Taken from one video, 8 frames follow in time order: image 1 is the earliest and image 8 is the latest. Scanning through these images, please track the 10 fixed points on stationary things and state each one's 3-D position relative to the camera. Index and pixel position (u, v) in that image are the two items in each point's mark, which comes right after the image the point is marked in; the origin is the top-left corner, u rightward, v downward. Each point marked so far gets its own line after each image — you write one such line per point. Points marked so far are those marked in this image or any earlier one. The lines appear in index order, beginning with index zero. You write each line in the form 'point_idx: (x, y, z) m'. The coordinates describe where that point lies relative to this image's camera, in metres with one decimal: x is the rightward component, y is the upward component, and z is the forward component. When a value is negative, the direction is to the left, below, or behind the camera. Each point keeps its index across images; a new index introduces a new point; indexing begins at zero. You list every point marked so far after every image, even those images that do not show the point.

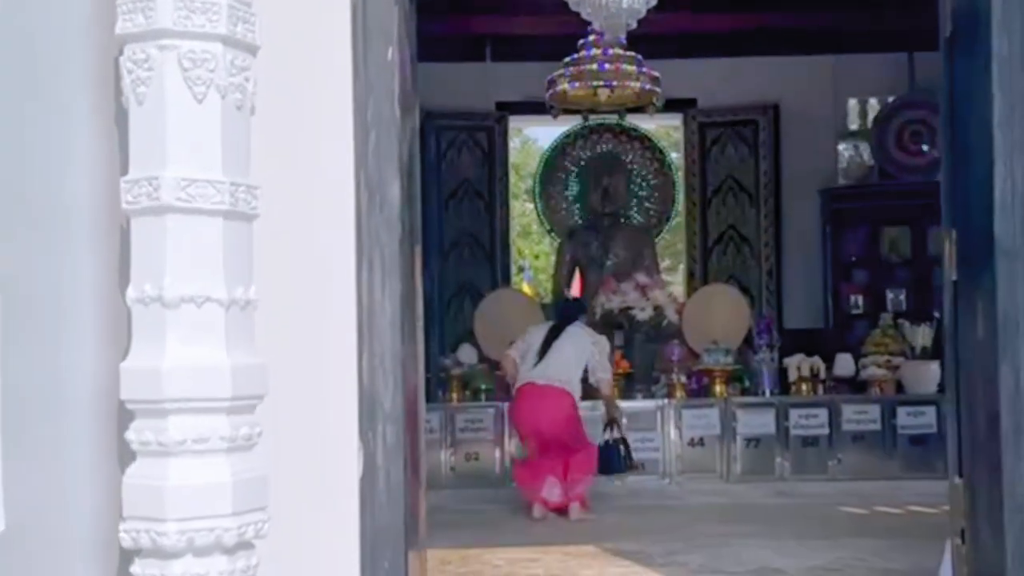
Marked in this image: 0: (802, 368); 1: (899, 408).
0: (+1.7, -0.5, +7.0) m
1: (+2.2, -0.7, +6.8) m
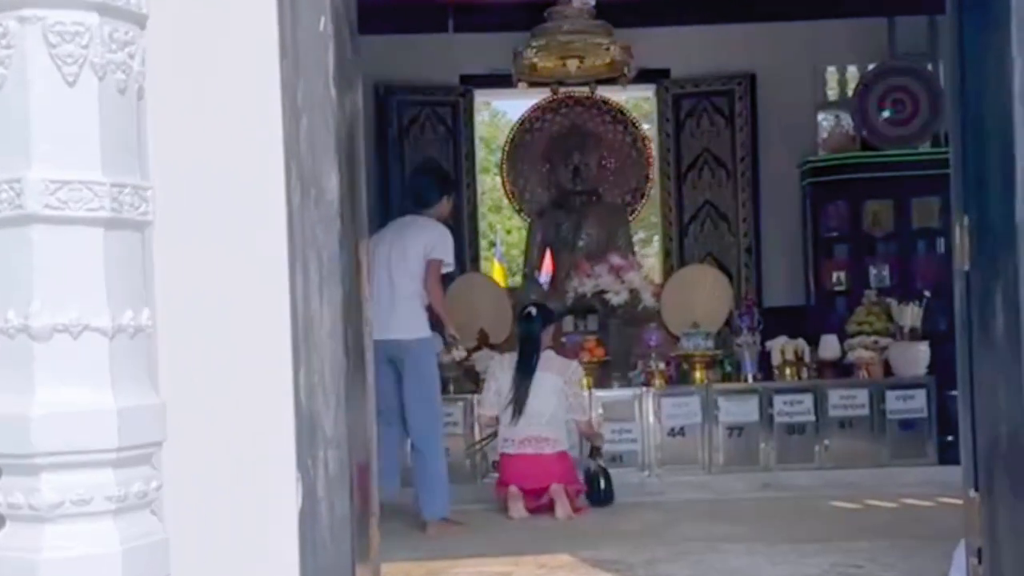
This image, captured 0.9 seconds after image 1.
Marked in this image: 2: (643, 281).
0: (+1.5, -0.3, +6.7) m
1: (+2.0, -0.6, +6.5) m
2: (+0.8, 0.0, +7.0) m
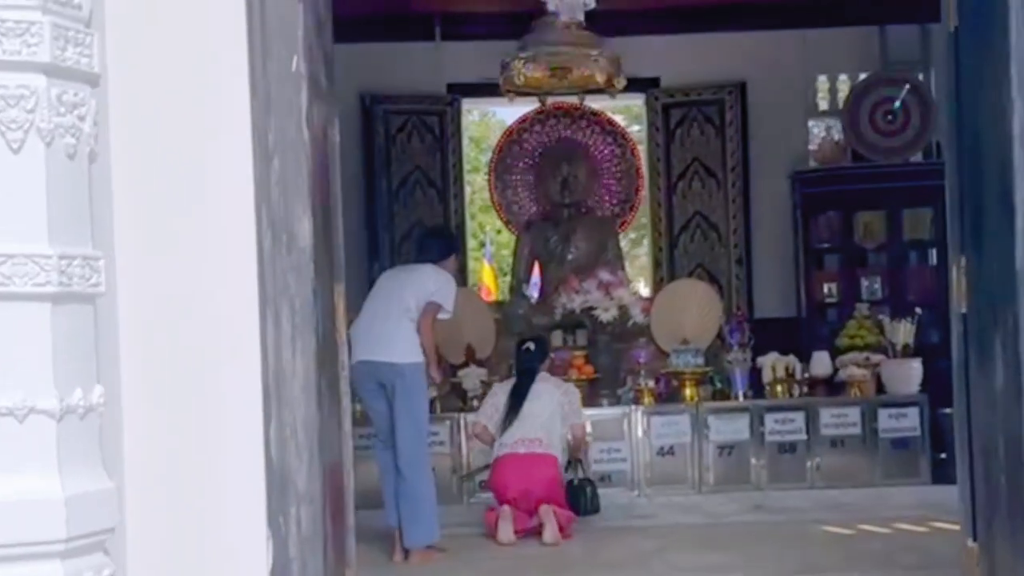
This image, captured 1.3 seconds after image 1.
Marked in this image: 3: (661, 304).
0: (+1.4, -0.4, +6.6) m
1: (+1.9, -0.6, +6.4) m
2: (+0.7, -0.1, +6.9) m
3: (+0.8, -0.1, +7.0) m
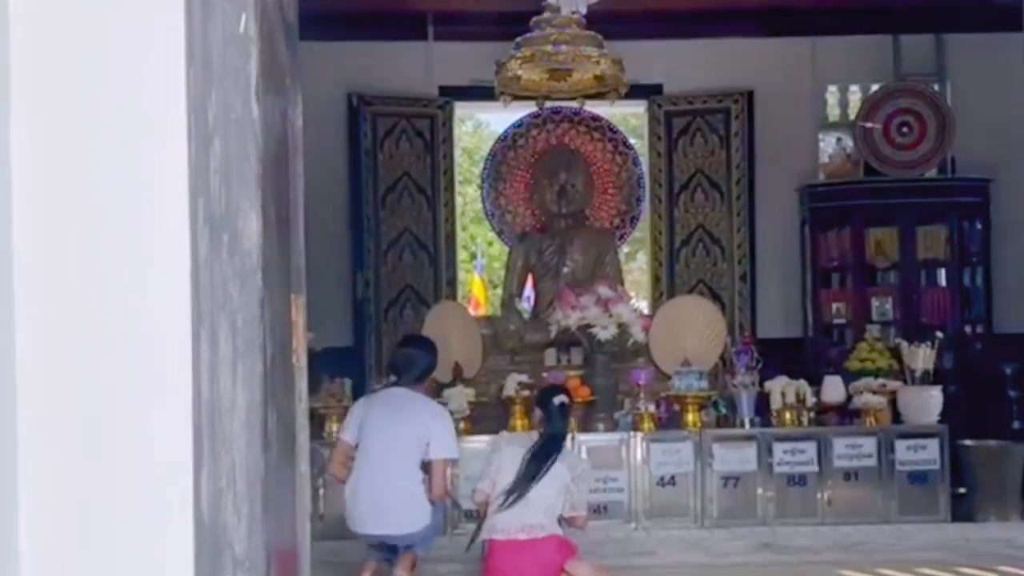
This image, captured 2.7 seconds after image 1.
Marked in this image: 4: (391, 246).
0: (+1.4, -0.5, +6.1) m
1: (+1.9, -0.8, +6.0) m
2: (+0.6, -0.1, +6.4) m
3: (+0.8, -0.2, +6.6) m
4: (-0.8, +0.3, +8.4) m
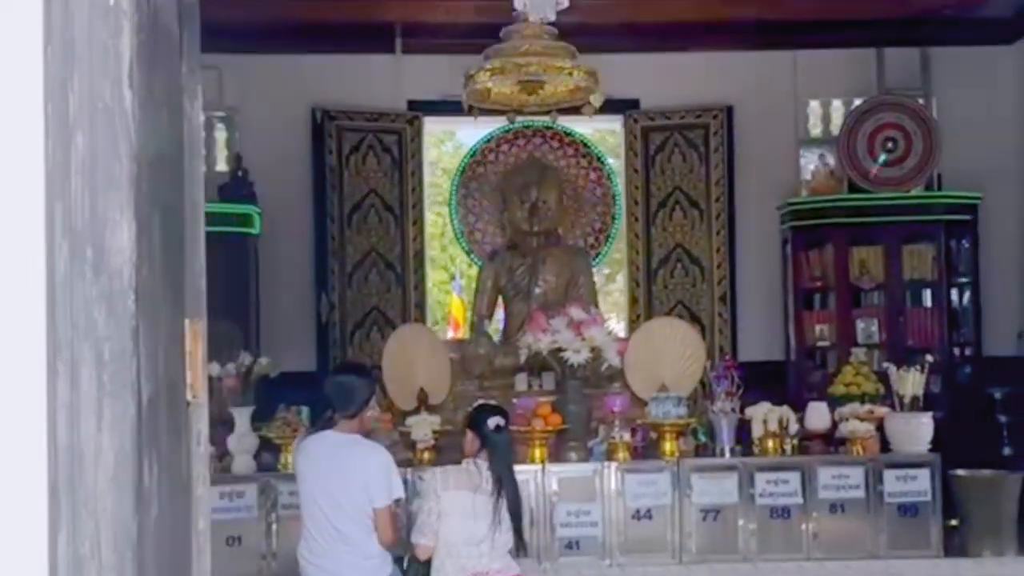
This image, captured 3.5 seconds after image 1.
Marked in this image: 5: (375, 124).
0: (+1.2, -0.6, +5.8) m
1: (+1.7, -0.8, +5.6) m
2: (+0.5, -0.3, +6.1) m
3: (+0.6, -0.3, +6.3) m
4: (-1.0, +0.1, +8.0) m
5: (-0.9, +1.1, +8.1) m
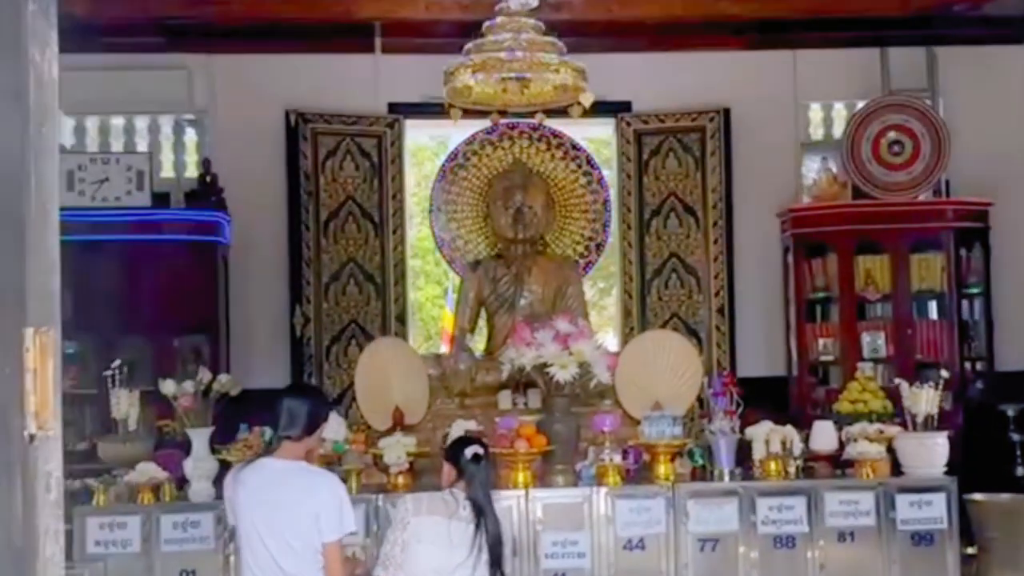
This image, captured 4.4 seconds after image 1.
0: (+1.1, -0.7, +5.4) m
1: (+1.7, -0.9, +5.2) m
2: (+0.4, -0.3, +5.7) m
3: (+0.5, -0.4, +5.8) m
4: (-1.1, +0.1, +7.6) m
5: (-1.0, +1.0, +7.7) m
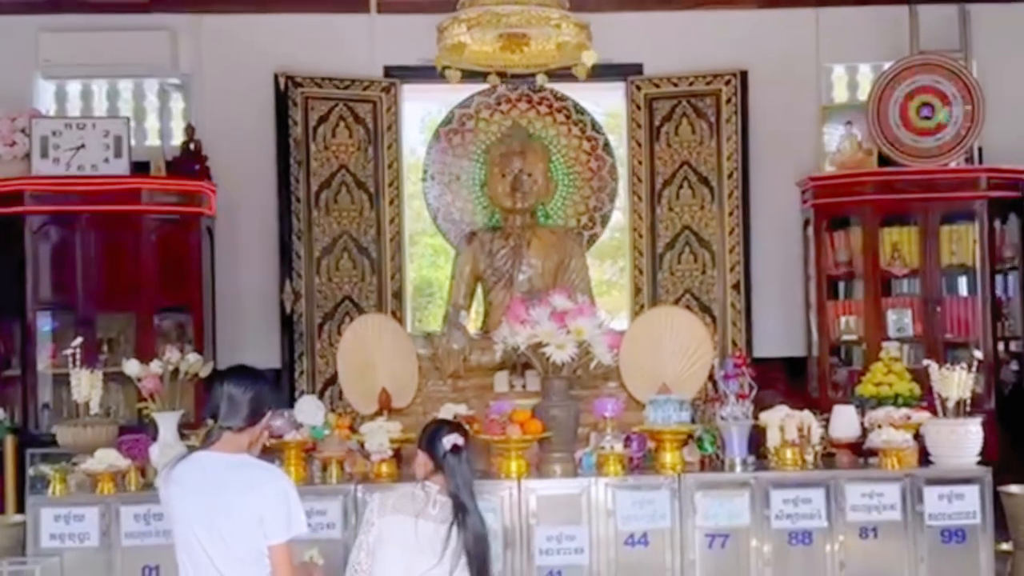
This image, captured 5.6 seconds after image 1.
0: (+1.1, -0.6, +4.9) m
1: (+1.6, -0.8, +4.8) m
2: (+0.4, -0.2, +5.2) m
3: (+0.5, -0.2, +5.4) m
4: (-1.1, +0.2, +7.2) m
5: (-1.0, +1.2, +7.2) m
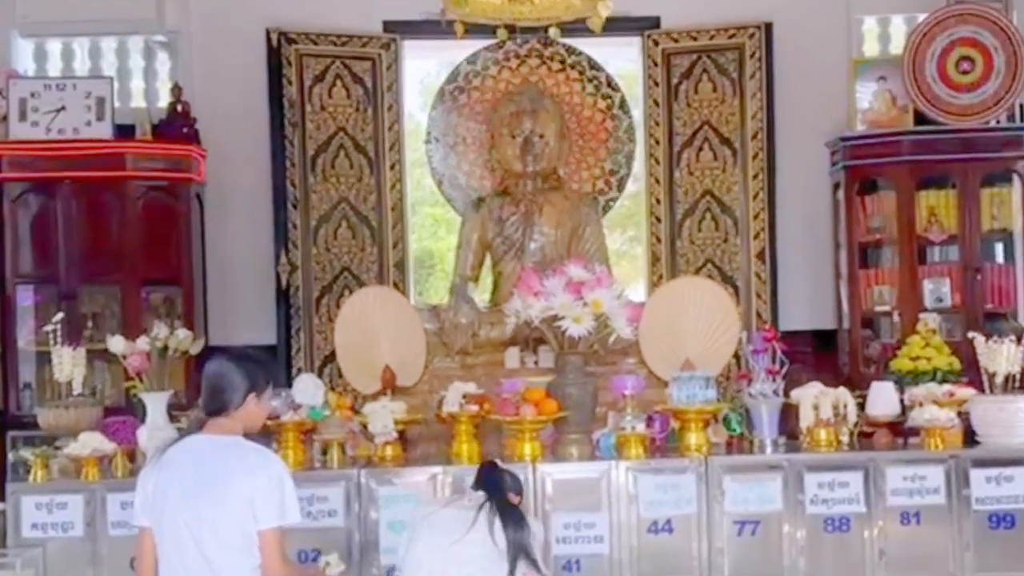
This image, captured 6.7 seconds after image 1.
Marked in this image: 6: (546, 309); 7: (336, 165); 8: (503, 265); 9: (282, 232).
0: (+1.2, -0.4, +4.6) m
1: (+1.7, -0.7, +4.4) m
2: (+0.4, -0.1, +4.9) m
3: (+0.6, -0.1, +5.1) m
4: (-1.0, +0.4, +6.8) m
5: (-0.9, +1.3, +6.8) m
6: (+0.1, -0.1, +4.8) m
7: (-1.0, +0.7, +6.9) m
8: (0.0, +0.1, +6.5) m
9: (-1.2, +0.3, +6.7) m
